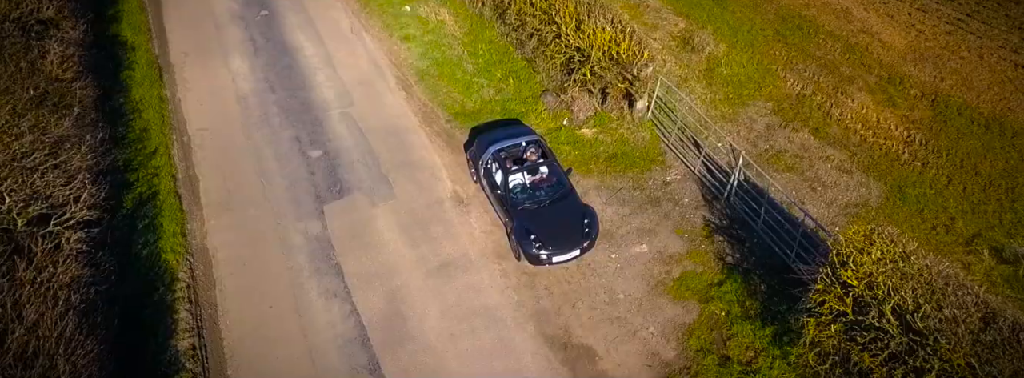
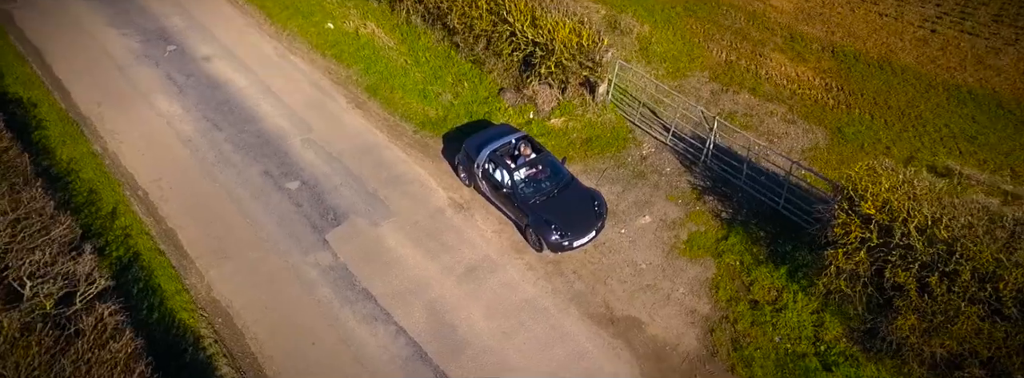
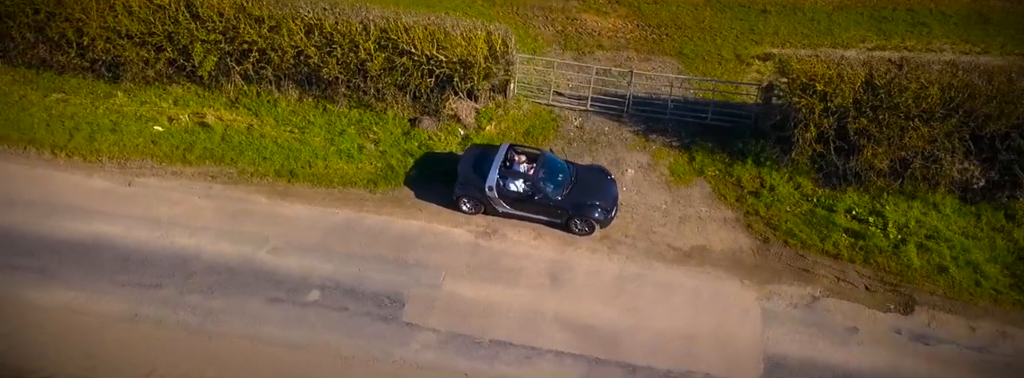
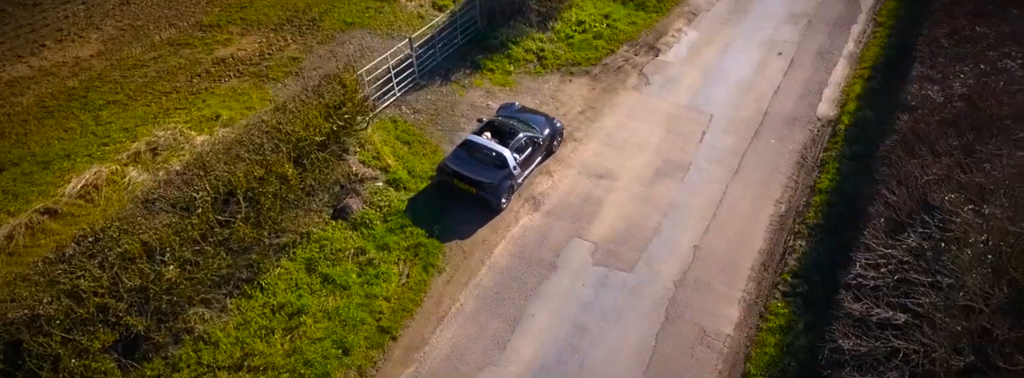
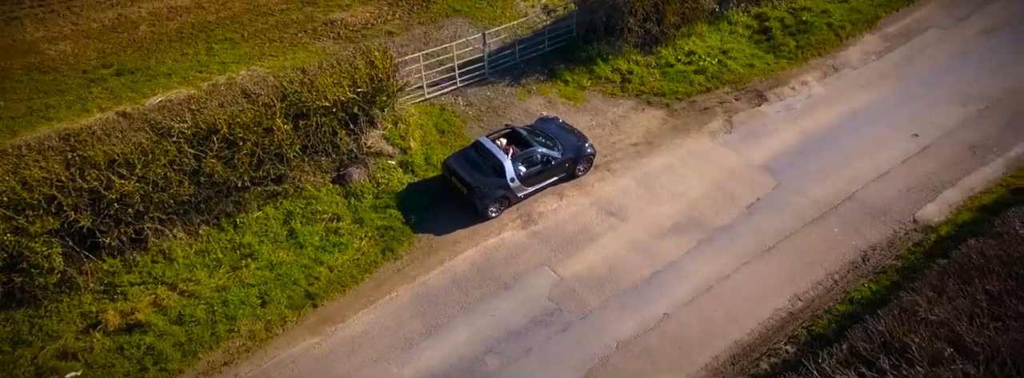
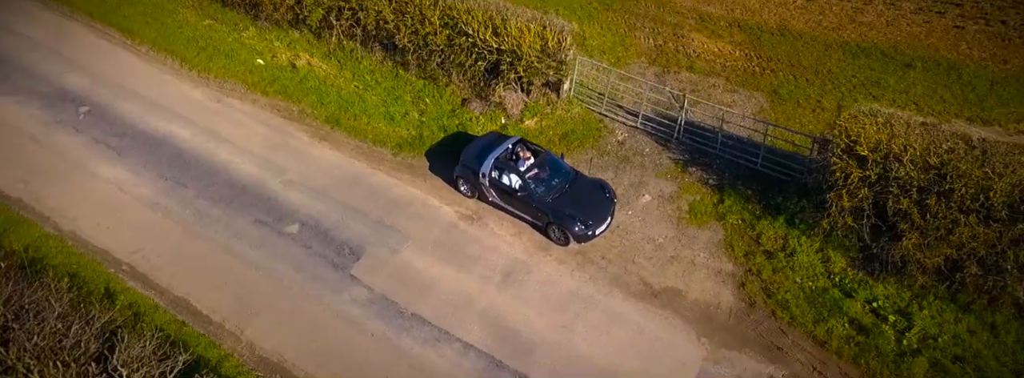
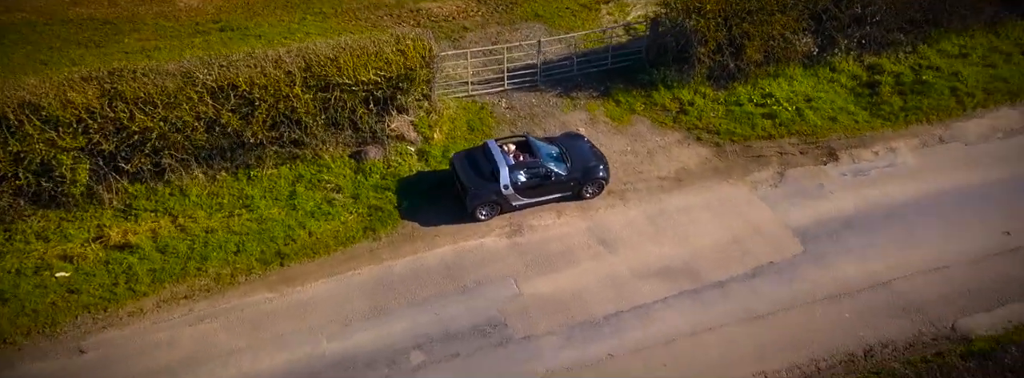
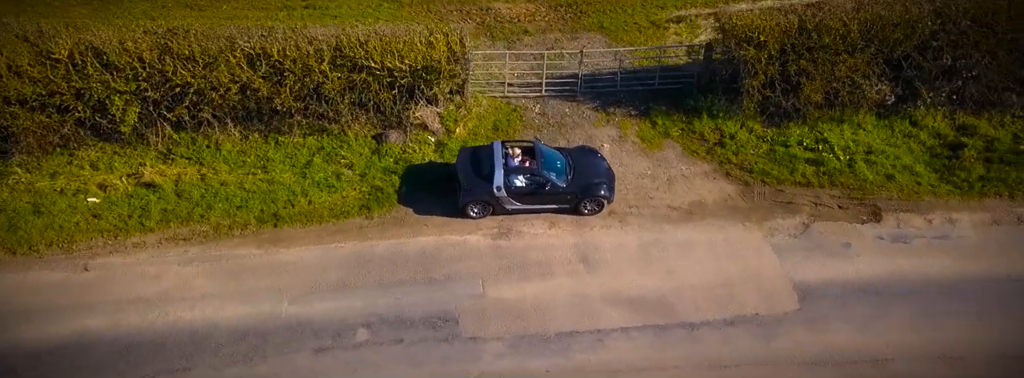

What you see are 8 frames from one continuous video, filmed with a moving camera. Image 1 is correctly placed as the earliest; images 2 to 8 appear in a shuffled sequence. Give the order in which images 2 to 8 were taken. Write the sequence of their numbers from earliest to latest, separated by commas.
2, 6, 3, 8, 7, 5, 4
